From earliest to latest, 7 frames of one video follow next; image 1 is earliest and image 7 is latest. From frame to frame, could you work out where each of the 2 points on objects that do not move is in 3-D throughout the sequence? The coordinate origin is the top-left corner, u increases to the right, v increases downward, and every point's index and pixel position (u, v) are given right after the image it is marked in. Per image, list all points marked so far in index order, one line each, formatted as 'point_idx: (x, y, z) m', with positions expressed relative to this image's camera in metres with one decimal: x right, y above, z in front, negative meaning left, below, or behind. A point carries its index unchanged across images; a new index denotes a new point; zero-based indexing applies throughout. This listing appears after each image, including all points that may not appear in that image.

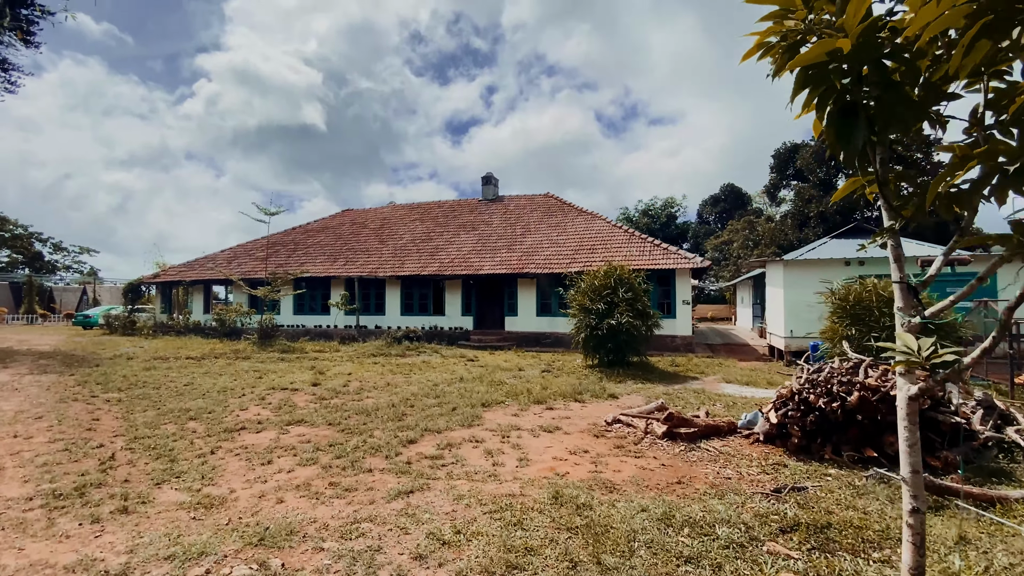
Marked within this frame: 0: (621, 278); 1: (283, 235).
0: (+2.0, +0.2, +8.6) m
1: (-9.6, +2.2, +19.9) m
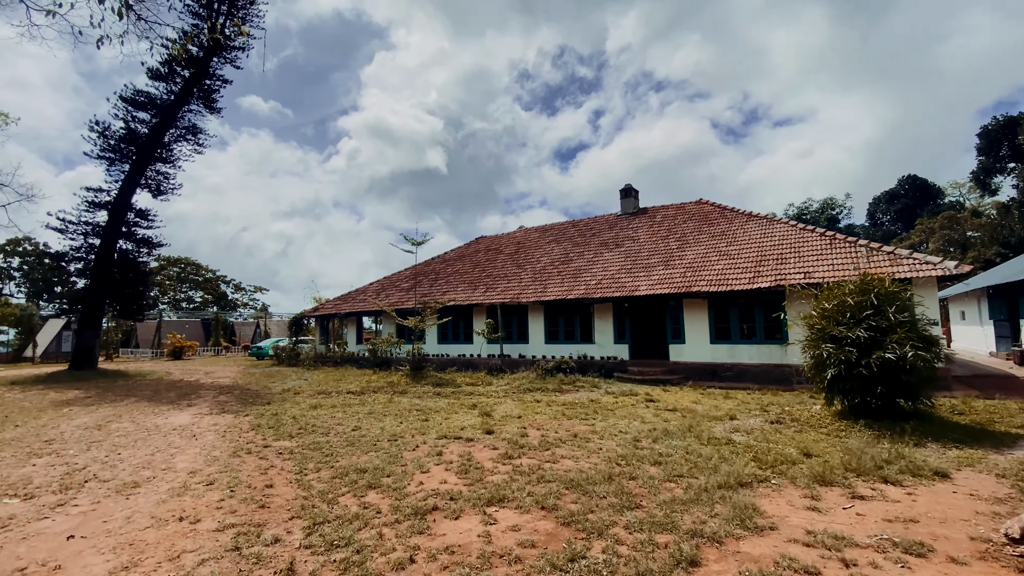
0: (+4.8, -0.1, +6.2) m
1: (-3.8, +0.9, +20.0) m
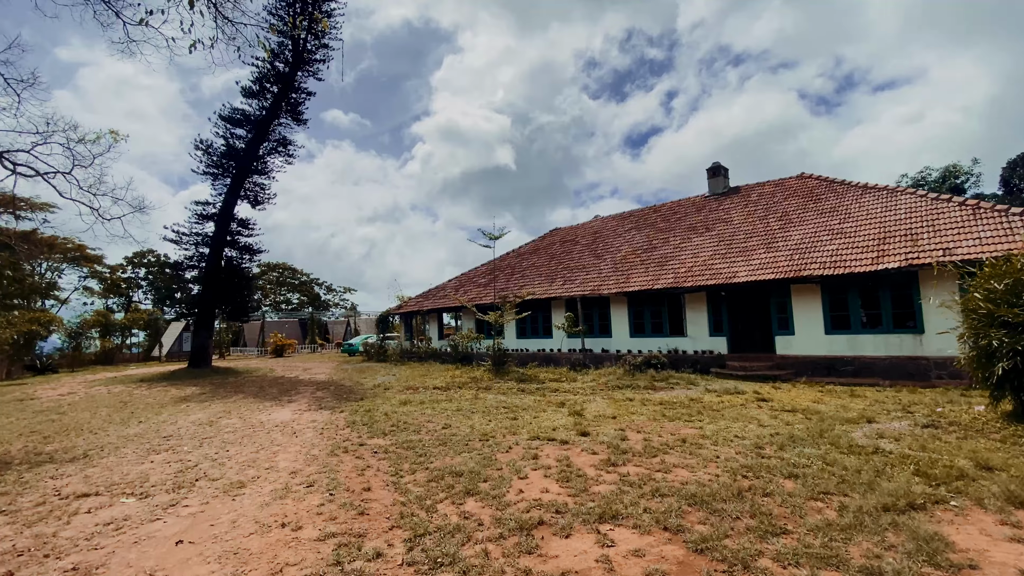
0: (+5.9, +0.2, +5.0) m
1: (-0.5, +1.1, +19.9) m
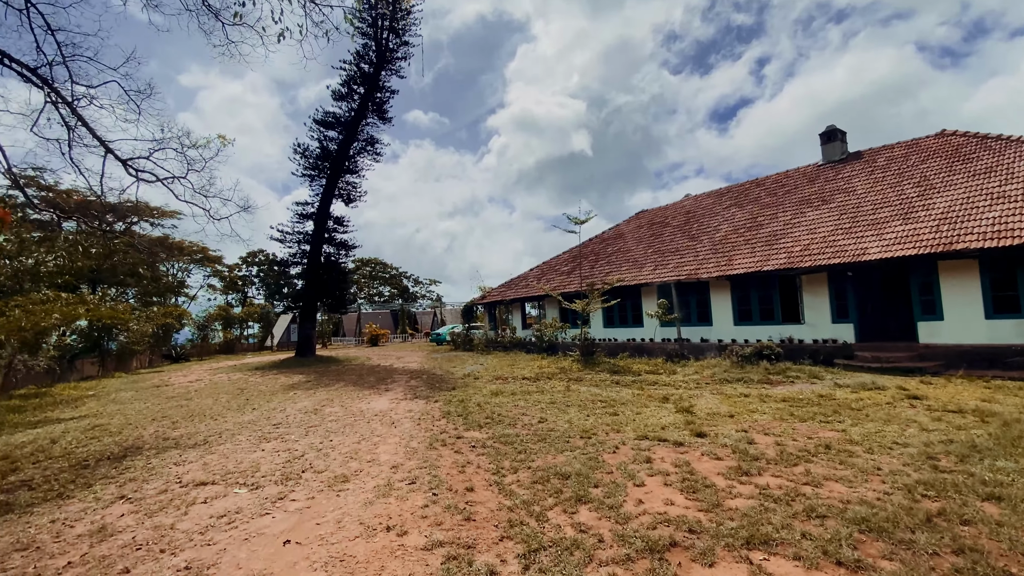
0: (+6.8, +0.5, +3.5) m
1: (+2.9, +1.6, +19.2) m
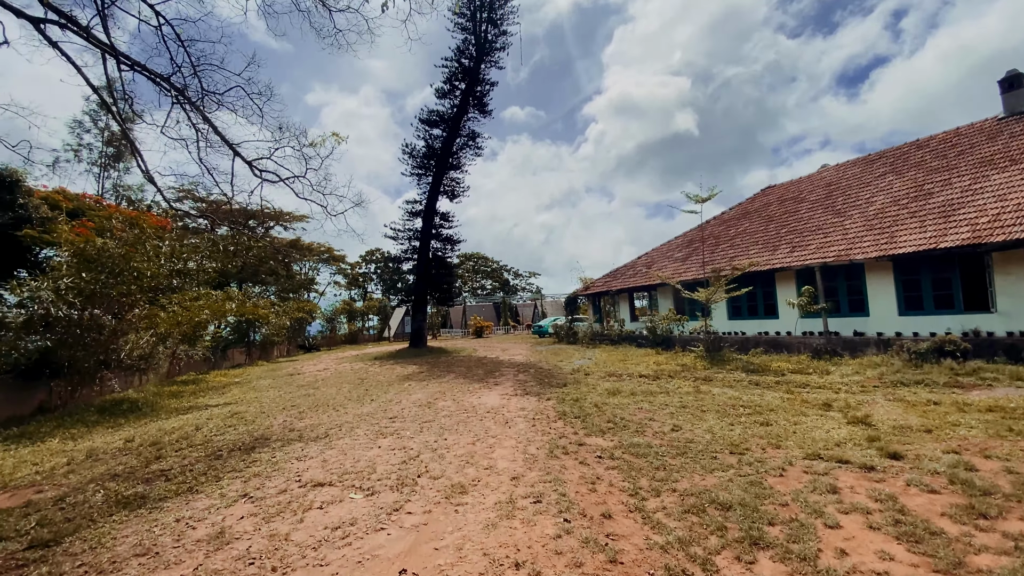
0: (+7.5, +0.7, +1.3) m
1: (+6.9, +2.1, +17.5) m
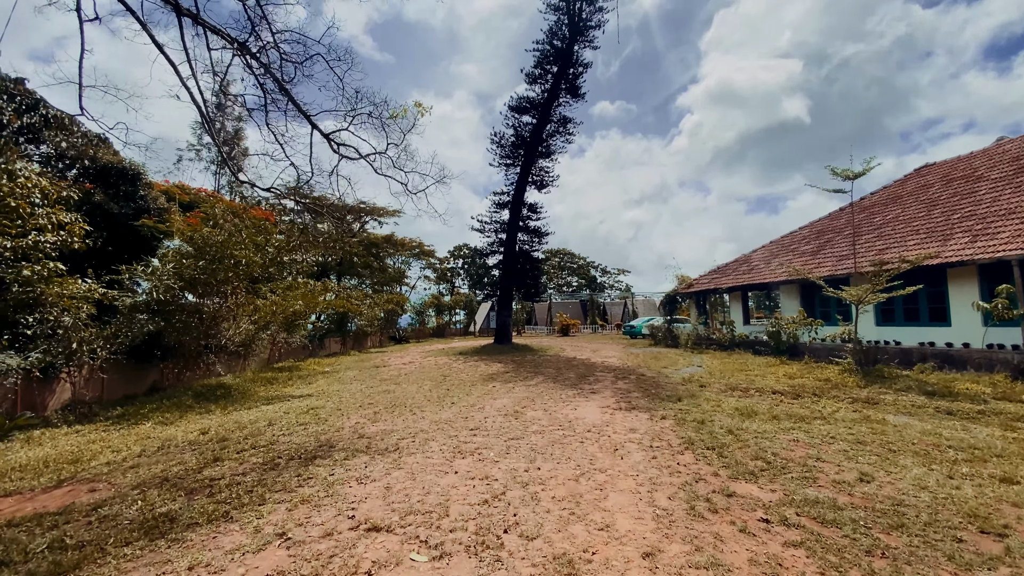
0: (+7.7, +0.7, -1.3) m
1: (+9.9, +2.1, +14.8) m
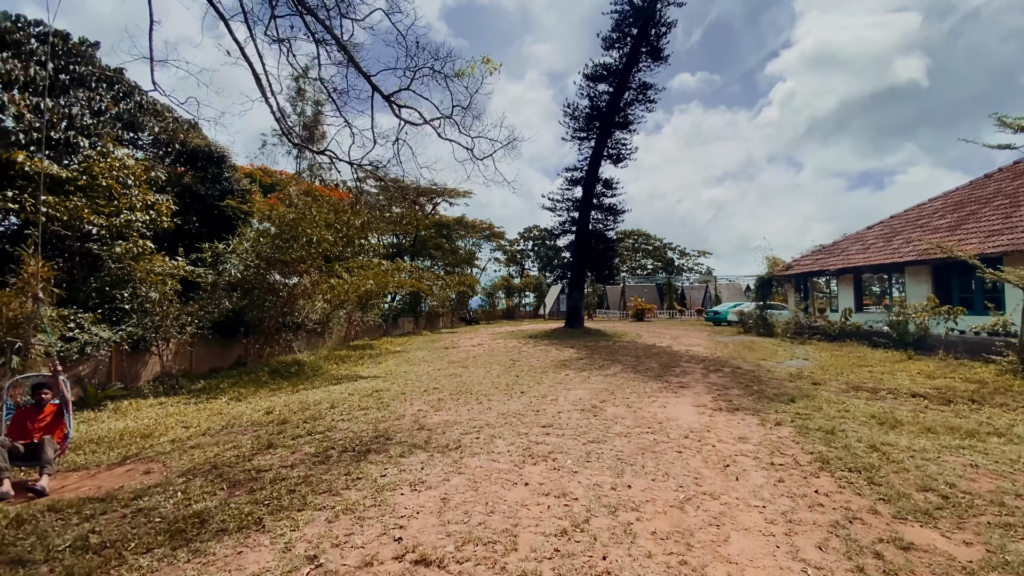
0: (+7.4, +0.6, -3.2) m
1: (+12.0, +2.6, +12.4) m
